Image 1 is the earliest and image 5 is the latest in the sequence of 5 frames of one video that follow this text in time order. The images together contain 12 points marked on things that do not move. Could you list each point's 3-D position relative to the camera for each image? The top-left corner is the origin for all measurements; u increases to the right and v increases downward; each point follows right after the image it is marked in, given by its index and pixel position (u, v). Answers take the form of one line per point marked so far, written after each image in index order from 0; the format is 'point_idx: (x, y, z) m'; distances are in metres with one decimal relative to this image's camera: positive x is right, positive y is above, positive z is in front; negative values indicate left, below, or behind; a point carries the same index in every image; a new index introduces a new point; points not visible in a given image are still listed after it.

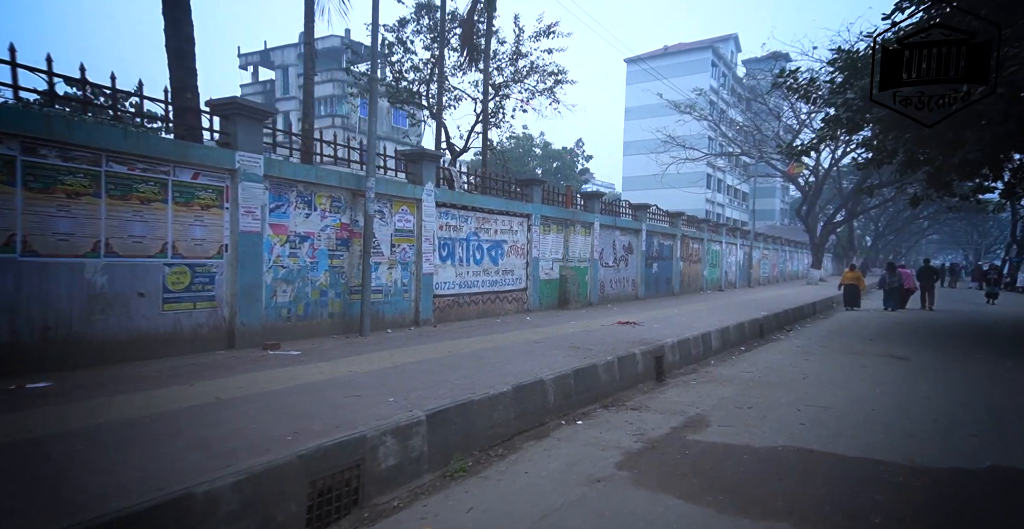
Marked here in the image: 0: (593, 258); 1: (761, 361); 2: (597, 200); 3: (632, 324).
0: (+1.7, +0.2, +13.2) m
1: (+3.9, -1.5, +9.8) m
2: (+1.8, +1.4, +13.2) m
3: (+1.9, -1.0, +10.0) m
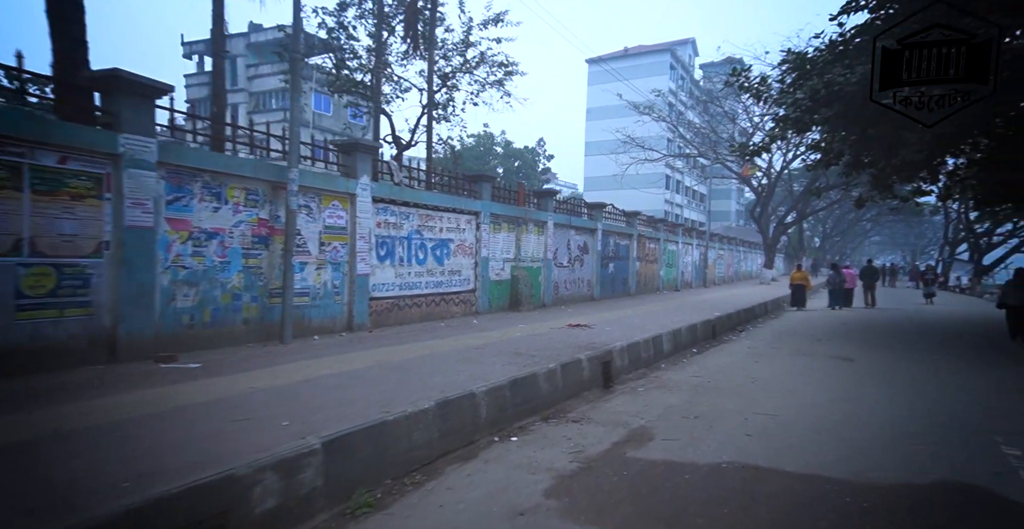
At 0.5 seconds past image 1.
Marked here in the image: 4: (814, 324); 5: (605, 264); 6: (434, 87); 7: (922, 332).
0: (+0.7, +0.1, +12.9) m
1: (+3.1, -1.6, +9.6) m
2: (+0.8, +1.4, +12.9) m
3: (+1.1, -1.0, +9.7) m
4: (+8.5, -1.7, +17.7) m
5: (+2.7, 0.0, +17.9) m
6: (-1.2, +2.7, +9.5) m
7: (+10.4, -1.7, +15.8) m
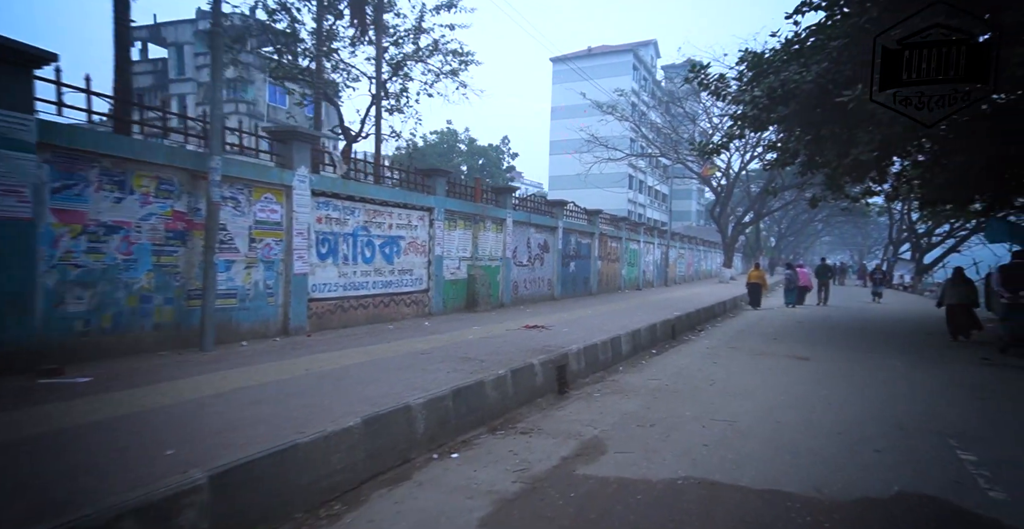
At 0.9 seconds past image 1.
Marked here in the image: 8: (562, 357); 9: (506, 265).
0: (-0.2, +0.2, +12.5) m
1: (+2.4, -1.6, +9.4) m
2: (-0.1, +1.4, +12.6) m
3: (+0.4, -1.0, +9.3) m
4: (+7.4, -1.7, +17.8) m
5: (+1.5, 0.0, +17.6) m
6: (-1.9, +2.7, +9.0) m
7: (+9.4, -1.7, +16.0) m
8: (+0.6, -1.0, +6.9) m
9: (-0.1, 0.0, +12.5) m
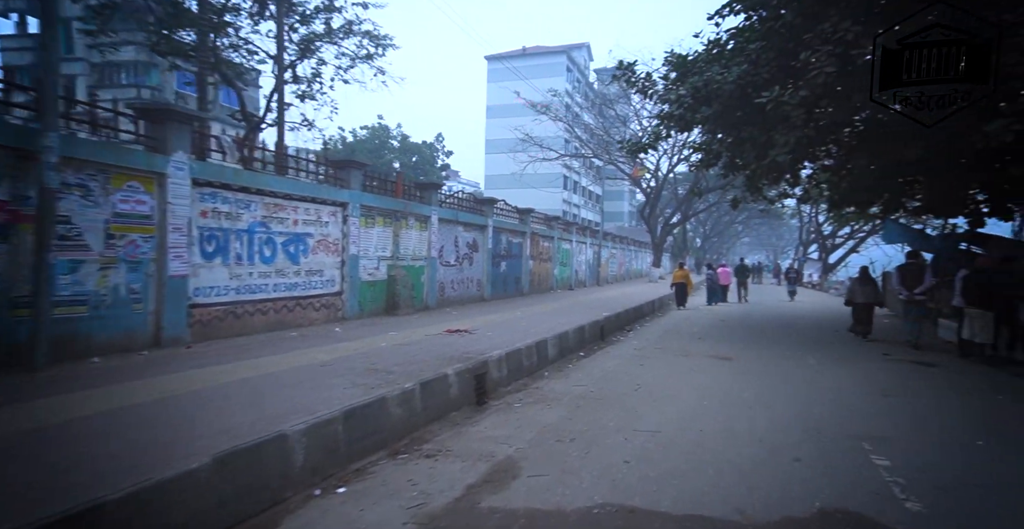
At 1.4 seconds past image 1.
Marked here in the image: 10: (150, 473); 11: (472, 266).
0: (-1.6, +0.2, +12.0) m
1: (+1.2, -1.6, +9.1) m
2: (-1.5, +1.4, +12.0) m
3: (-0.7, -1.0, +8.9) m
4: (+5.3, -1.7, +17.9) m
5: (-0.4, 0.0, +17.2) m
6: (-2.9, +2.7, +8.3) m
7: (+7.5, -1.7, +16.4) m
8: (-0.3, -1.1, +6.5) m
9: (-1.6, 0.0, +12.0) m
10: (-1.7, -0.8, +2.8) m
11: (-1.1, 0.0, +15.7) m
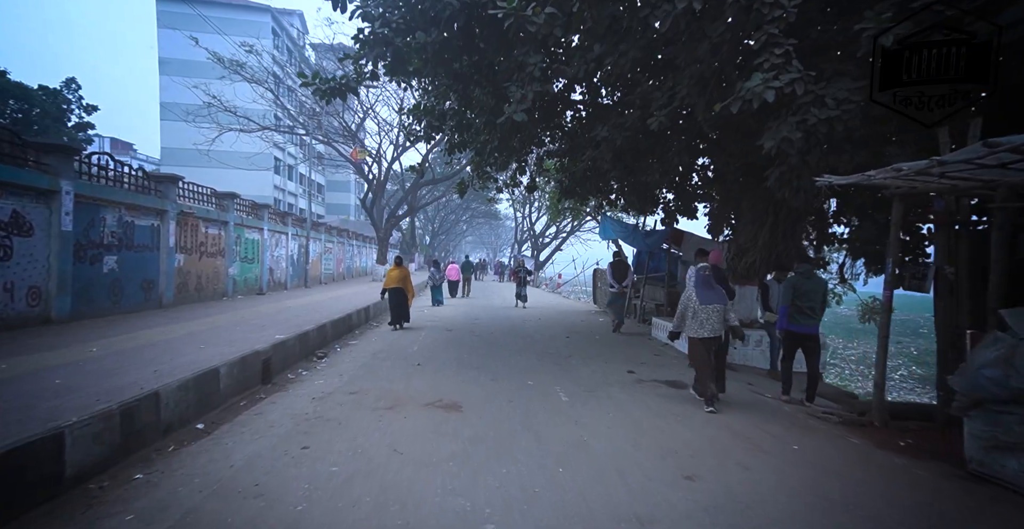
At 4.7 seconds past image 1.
0: (-5.9, +0.2, +5.3) m
1: (-2.2, -1.5, +3.9) m
2: (-5.8, +1.5, +5.4) m
3: (-3.8, -0.9, +2.9) m
4: (-2.1, -1.6, +13.7) m
5: (-7.0, +0.1, +10.6) m
6: (-5.6, +2.8, +1.4) m
7: (+0.5, -1.7, +13.2) m
8: (-2.5, -1.0, +0.9) m
9: (-5.9, +0.1, +5.3) m
10: (-2.2, -0.8, -3.0) m
11: (-7.0, 0.0, +9.0) m
